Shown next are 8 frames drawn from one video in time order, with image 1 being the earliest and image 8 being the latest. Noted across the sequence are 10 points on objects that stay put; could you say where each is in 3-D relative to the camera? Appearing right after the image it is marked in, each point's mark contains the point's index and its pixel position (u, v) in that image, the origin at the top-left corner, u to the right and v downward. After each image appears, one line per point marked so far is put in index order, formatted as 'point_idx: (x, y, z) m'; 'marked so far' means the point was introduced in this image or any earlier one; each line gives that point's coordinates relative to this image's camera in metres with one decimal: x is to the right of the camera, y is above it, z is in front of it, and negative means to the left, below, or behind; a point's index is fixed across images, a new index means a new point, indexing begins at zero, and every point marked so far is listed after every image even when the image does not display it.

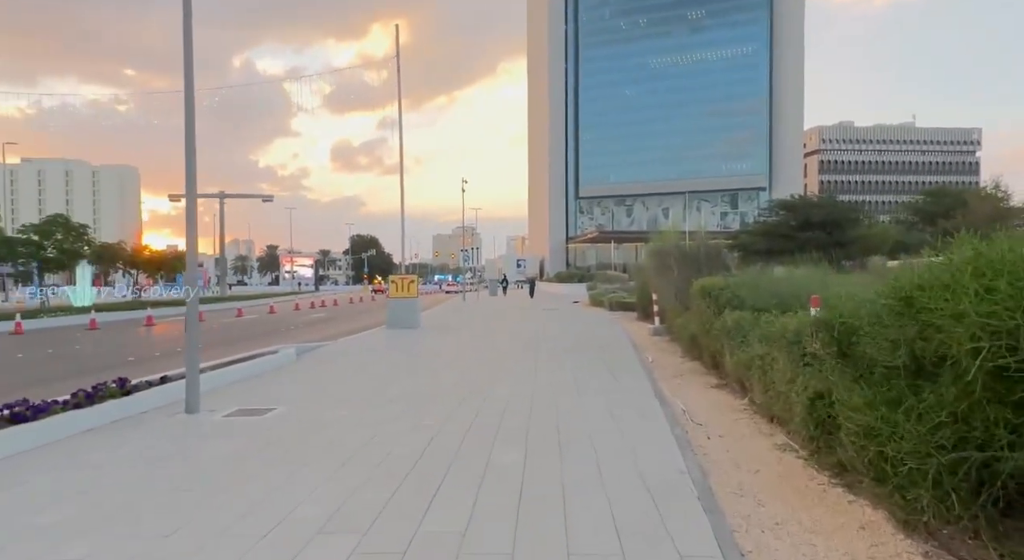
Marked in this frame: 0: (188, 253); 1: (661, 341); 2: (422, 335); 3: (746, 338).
0: (-4.2, +0.4, +7.4) m
1: (+3.8, -1.6, +14.5) m
2: (-3.1, -1.9, +19.7) m
3: (+3.2, -0.8, +7.8) m
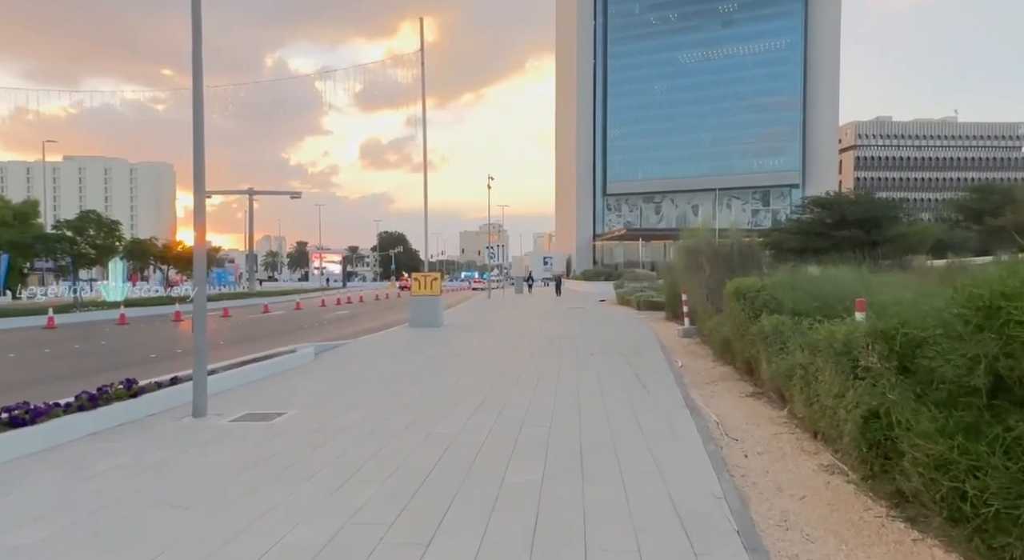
0: (-3.9, +0.4, +7.2) m
1: (+4.3, -1.6, +13.9) m
2: (-2.3, -1.8, +19.4) m
3: (+3.4, -0.8, +7.2) m
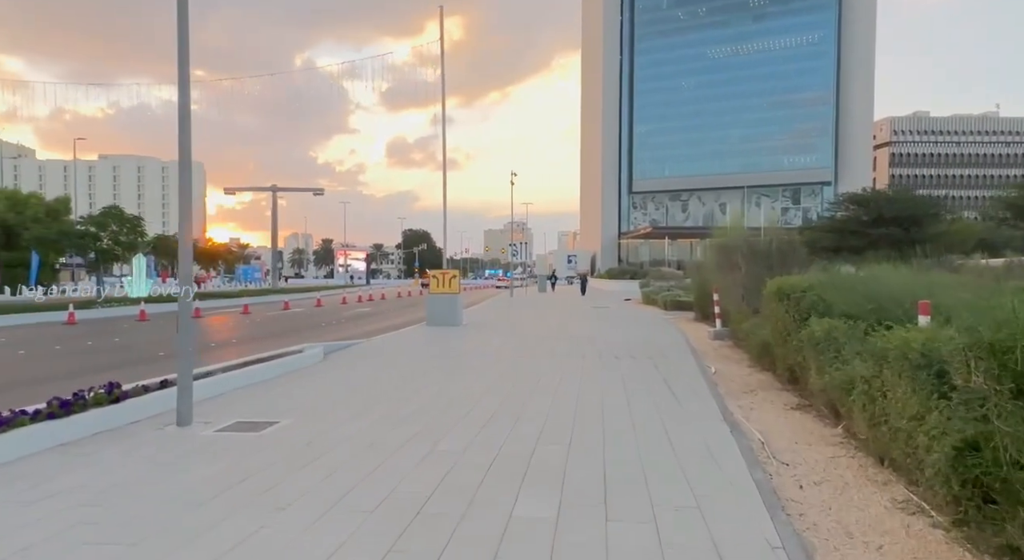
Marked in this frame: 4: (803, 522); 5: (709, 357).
0: (-3.7, +0.4, +6.5) m
1: (+4.8, -1.5, +13.0) m
2: (-1.6, -1.8, +18.8) m
3: (+3.6, -0.8, +6.3) m
4: (+2.0, -1.7, +4.0) m
5: (+4.0, -1.6, +11.8) m
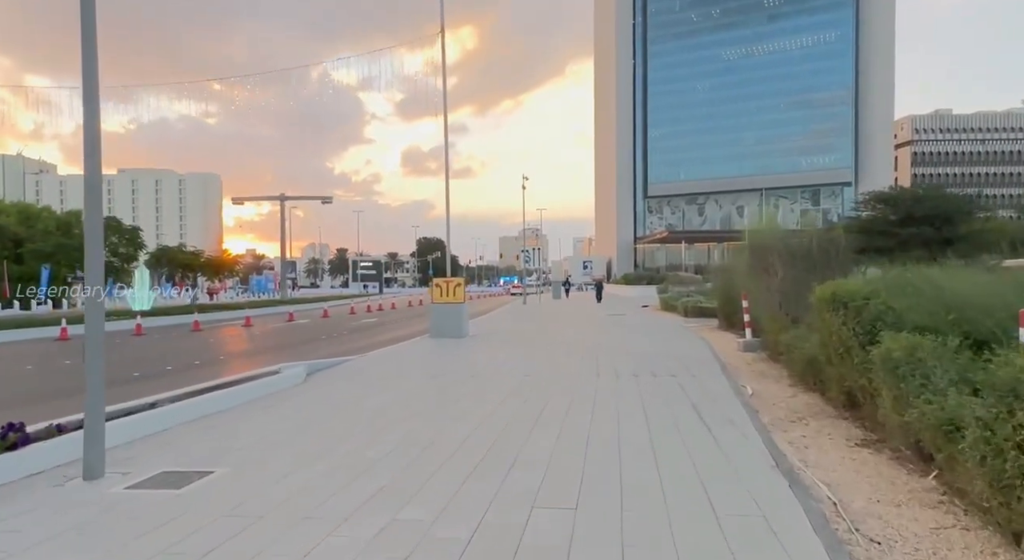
0: (-3.8, +0.3, +5.3) m
1: (+4.9, -1.6, +11.4) m
2: (-1.4, -2.0, +17.4) m
3: (+3.5, -0.8, +4.8) m
4: (+1.9, -1.7, +2.6) m
5: (+4.1, -1.7, +10.2) m
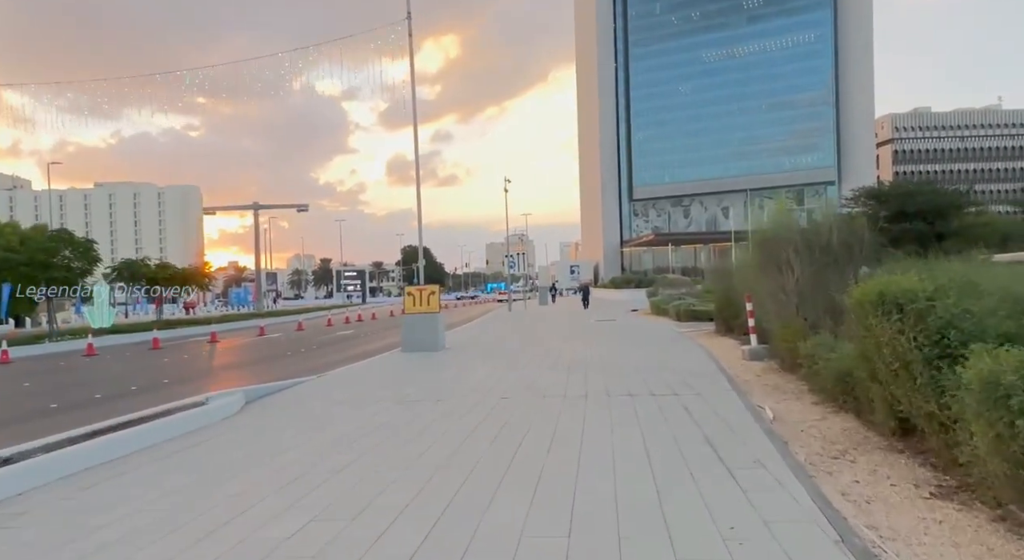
0: (-4.1, +0.2, +3.6) m
1: (+4.5, -1.6, +10.0) m
2: (-1.9, -2.2, +15.8) m
3: (+3.2, -0.8, +3.3) m
4: (+1.7, -1.7, +1.0) m
5: (+3.7, -1.7, +8.8) m
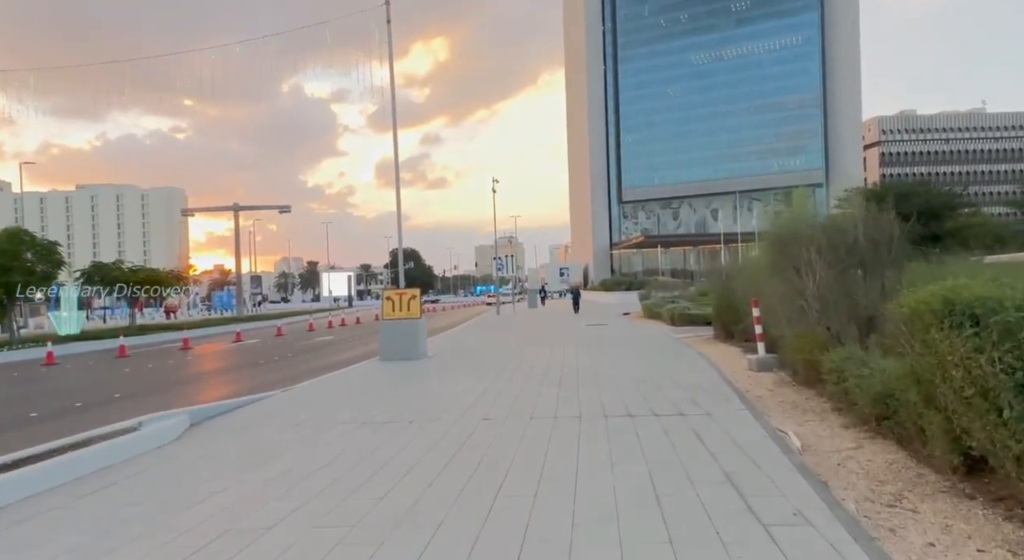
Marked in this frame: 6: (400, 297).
0: (-4.3, +0.1, +2.5) m
1: (+4.2, -1.7, +8.9) m
2: (-2.3, -2.3, +14.6) m
3: (+3.1, -0.8, +2.3) m
4: (+1.6, -1.7, 0.0) m
5: (+3.5, -1.7, +7.7) m
6: (-3.2, -0.5, +16.5) m
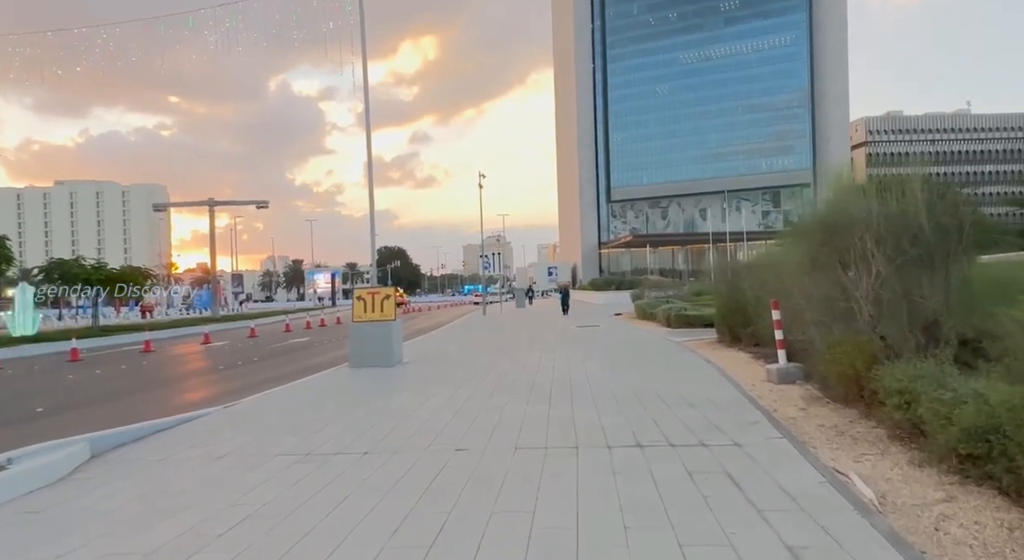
0: (-4.4, +0.2, +0.8) m
1: (+4.0, -1.6, +7.5) m
2: (-2.6, -2.3, +13.0) m
3: (+3.0, -0.8, +0.8) m
4: (+1.5, -1.7, -1.6) m
5: (+3.3, -1.7, +6.2) m
6: (-3.5, -0.4, +14.9) m
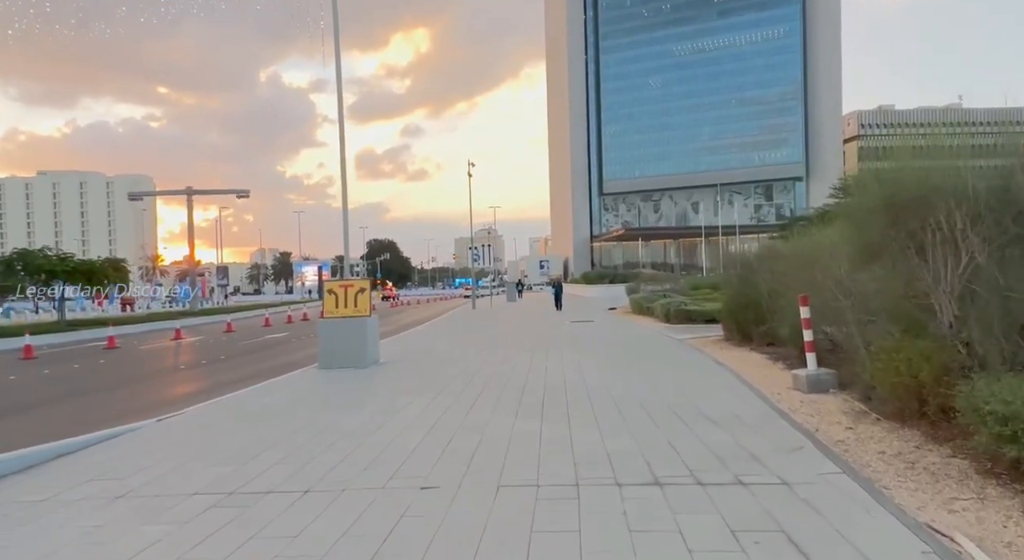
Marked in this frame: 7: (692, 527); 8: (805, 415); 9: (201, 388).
0: (-4.5, +0.2, -0.7) m
1: (+3.8, -1.5, +6.1) m
2: (-2.9, -2.1, +11.6) m
3: (+2.9, -0.8, -0.6) m
4: (+1.5, -1.7, -2.9) m
5: (+3.1, -1.6, +4.9) m
6: (-3.8, -0.2, +13.4) m
7: (+1.2, -1.8, +4.0) m
8: (+3.5, -1.6, +7.0) m
9: (-8.0, -2.8, +15.1) m
